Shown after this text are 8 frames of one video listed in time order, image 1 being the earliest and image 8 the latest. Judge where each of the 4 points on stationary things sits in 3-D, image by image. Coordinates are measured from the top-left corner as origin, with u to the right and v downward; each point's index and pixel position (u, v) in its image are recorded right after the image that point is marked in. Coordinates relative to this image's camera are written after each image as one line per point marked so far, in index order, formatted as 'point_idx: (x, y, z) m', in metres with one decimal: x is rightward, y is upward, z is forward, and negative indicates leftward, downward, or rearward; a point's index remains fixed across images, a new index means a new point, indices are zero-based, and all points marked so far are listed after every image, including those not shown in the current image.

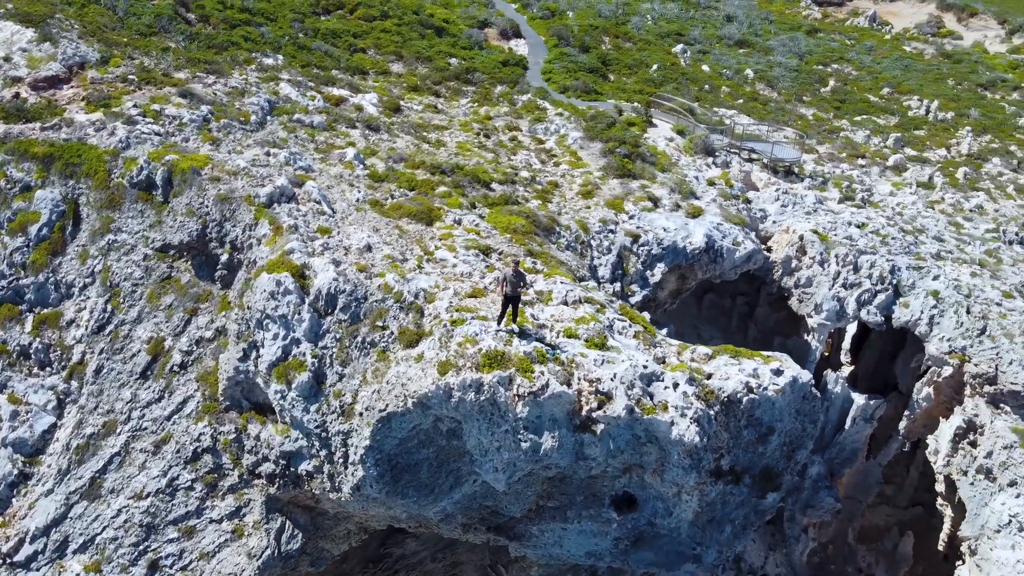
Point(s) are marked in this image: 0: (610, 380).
0: (+1.2, -1.1, +10.0) m
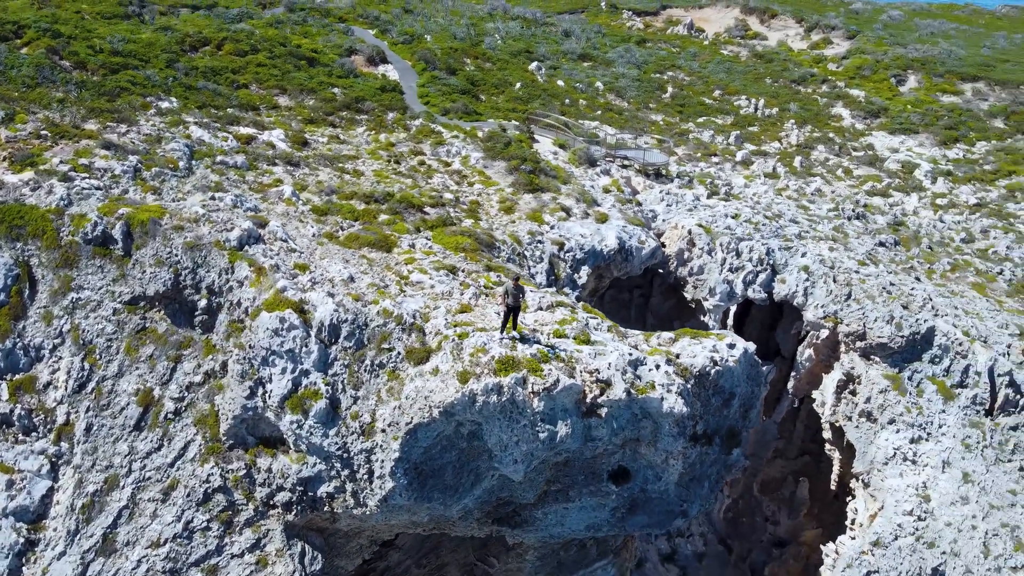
0: (+1.4, -1.1, +11.5) m
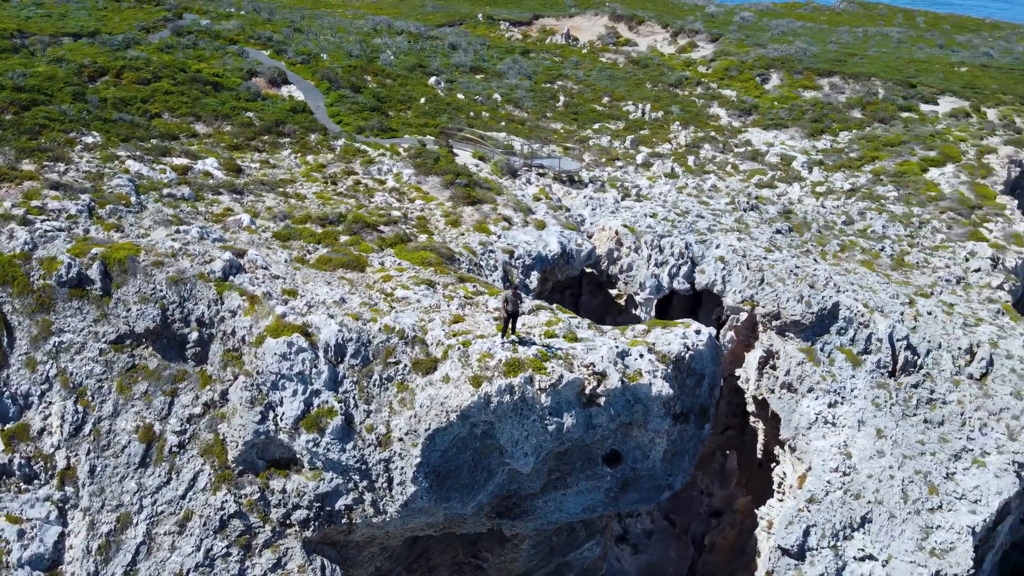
0: (+1.4, -1.1, +12.7) m
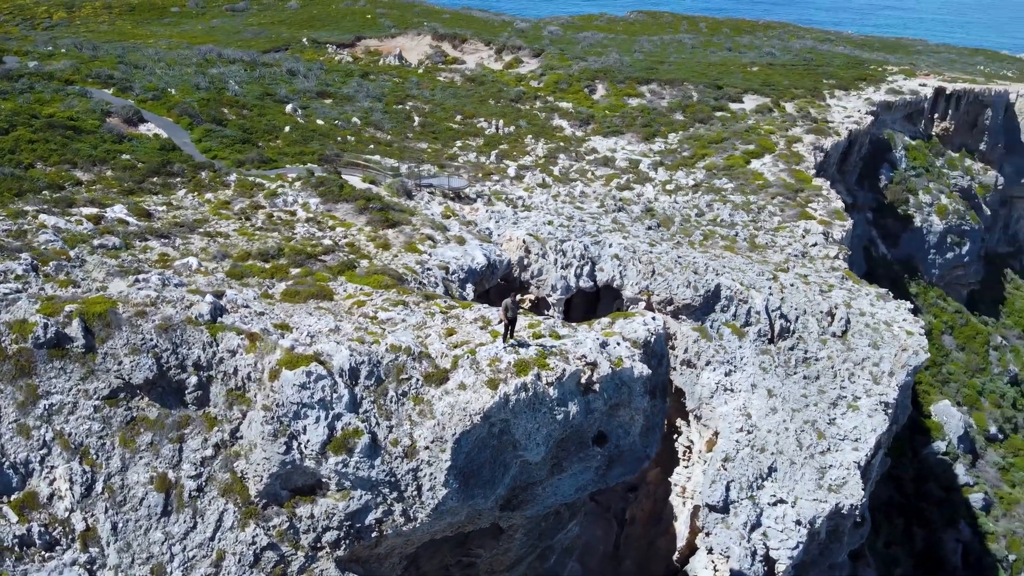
0: (+1.4, -1.1, +14.2) m
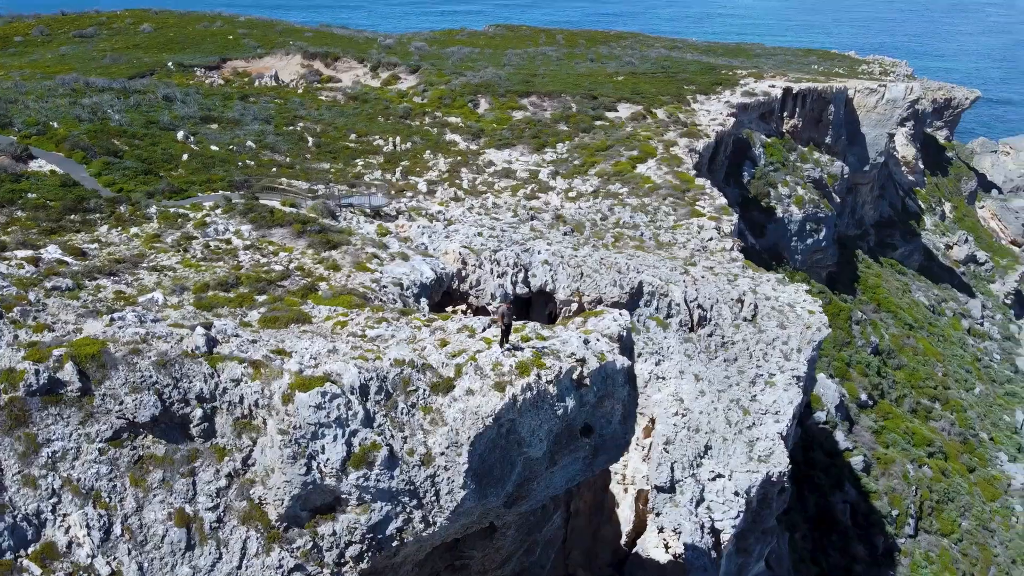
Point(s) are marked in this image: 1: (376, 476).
0: (+1.2, -1.2, +15.3) m
1: (-2.2, -3.1, +13.4) m
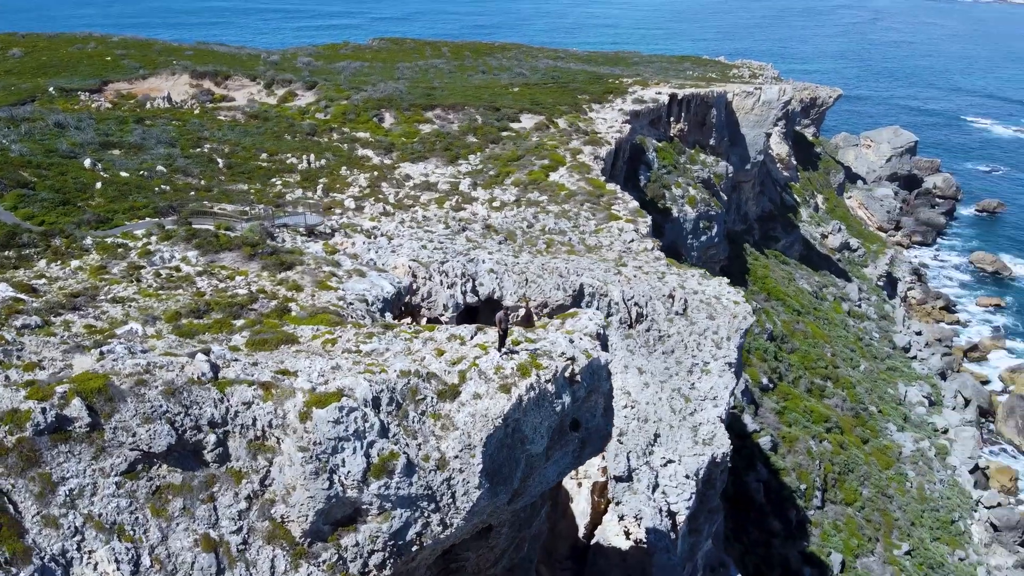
0: (+1.1, -1.2, +16.2) m
1: (-1.9, -3.3, +13.9) m
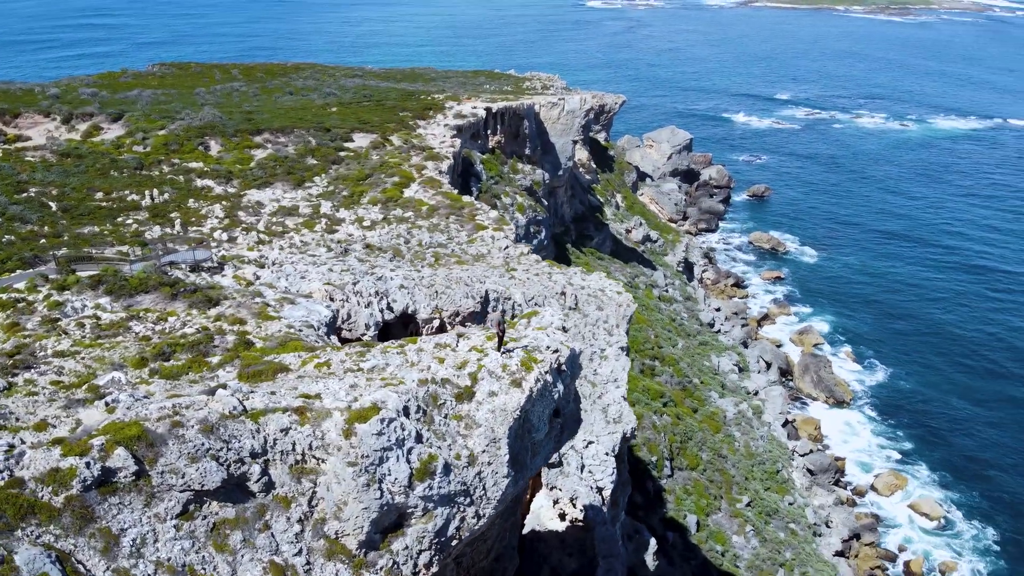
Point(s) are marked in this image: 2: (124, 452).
0: (+0.8, -1.2, +17.8) m
1: (-1.3, -3.5, +14.8) m
2: (-6.1, -2.6, +12.9) m
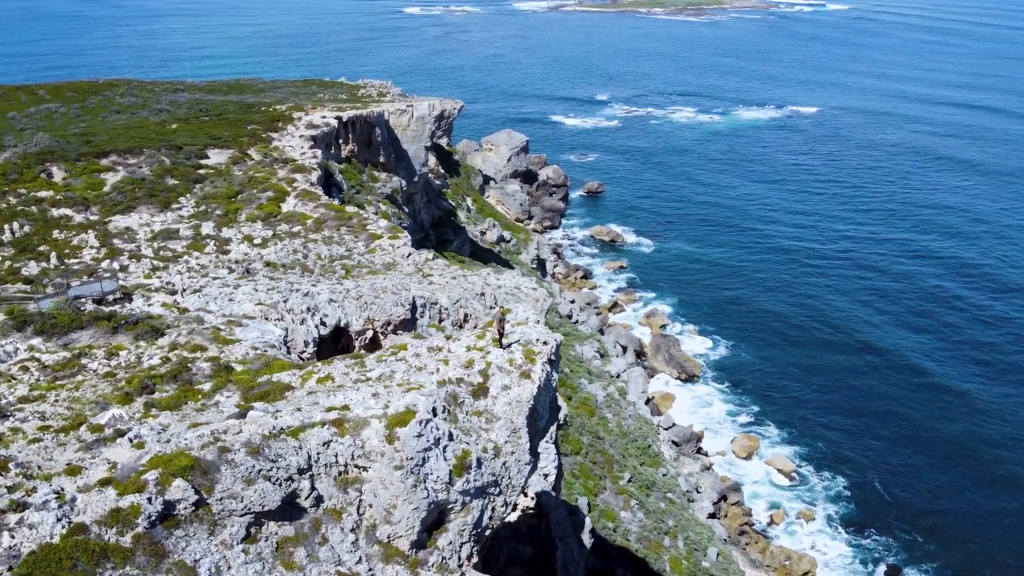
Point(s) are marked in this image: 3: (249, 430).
0: (+0.5, -1.1, +18.9) m
1: (-0.7, -3.6, +15.5) m
2: (-5.1, -3.0, +12.7) m
3: (-4.7, -2.4, +14.2) m
